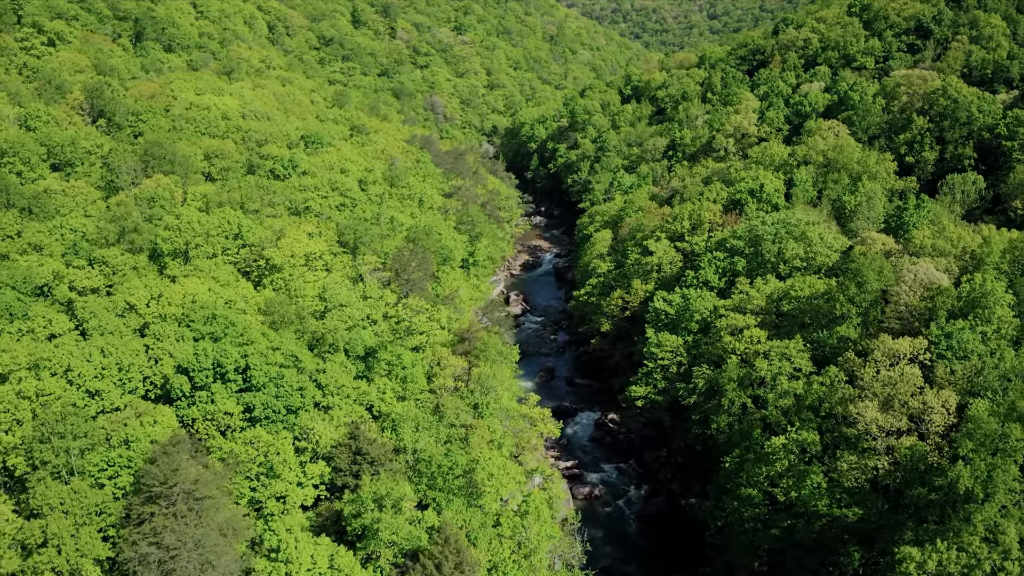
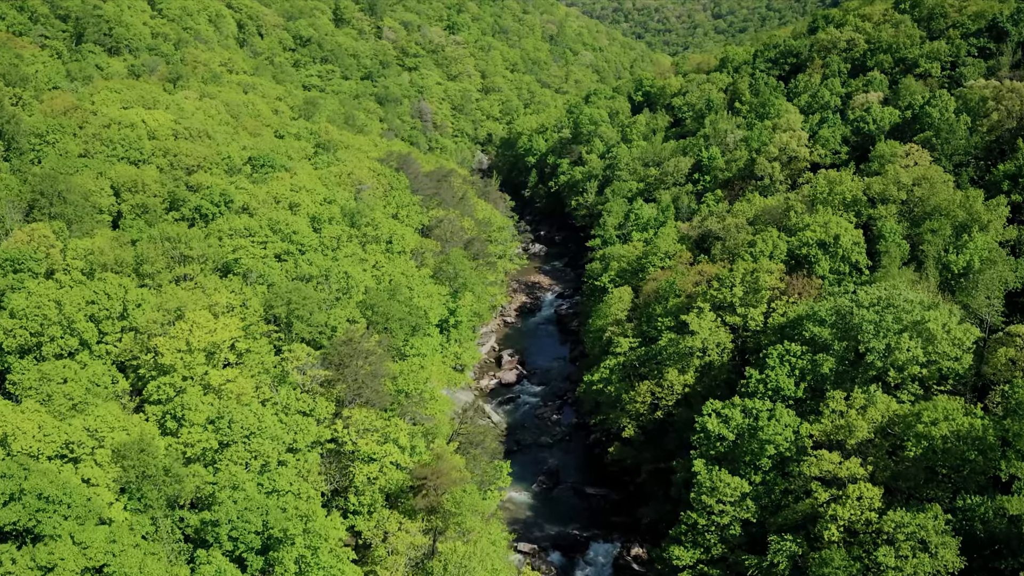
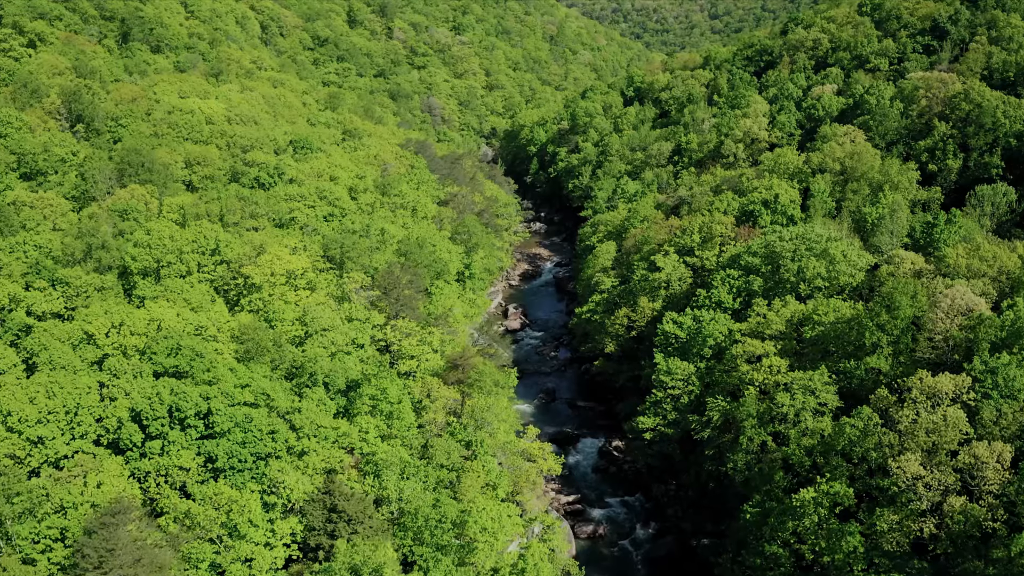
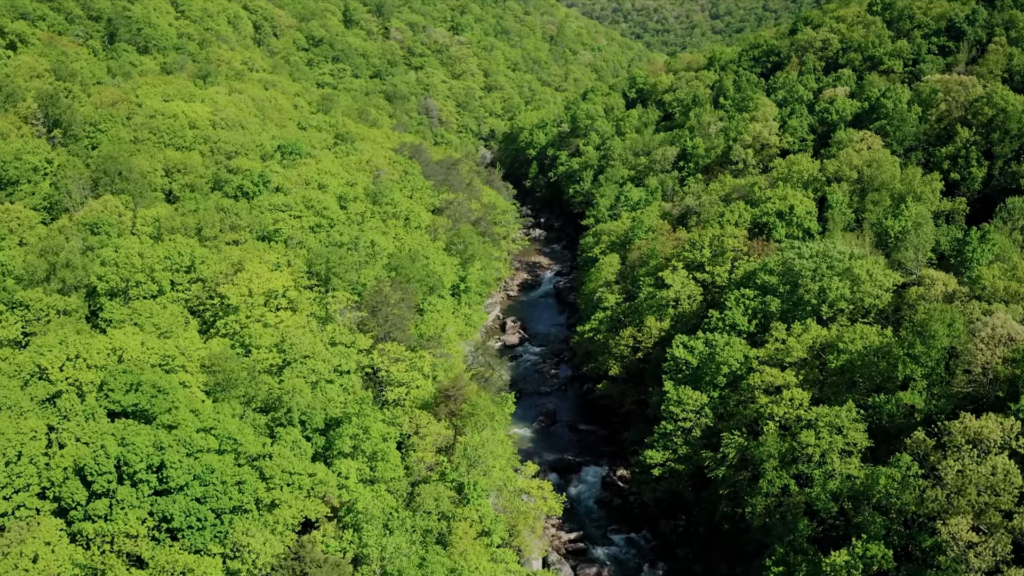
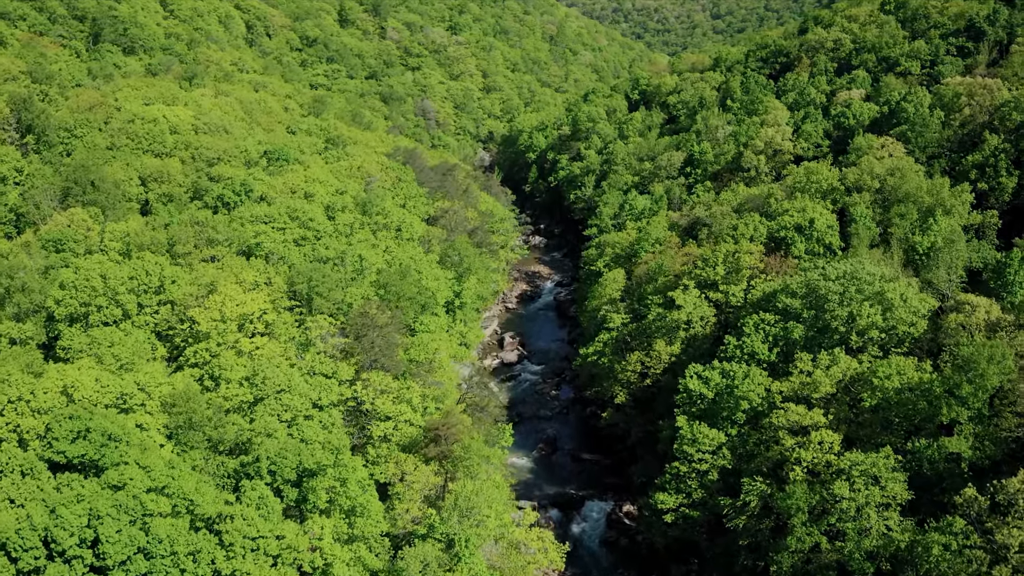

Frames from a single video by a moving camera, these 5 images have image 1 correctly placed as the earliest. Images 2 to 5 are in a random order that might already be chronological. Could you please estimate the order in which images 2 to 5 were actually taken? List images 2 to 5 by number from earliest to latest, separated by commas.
3, 4, 5, 2
